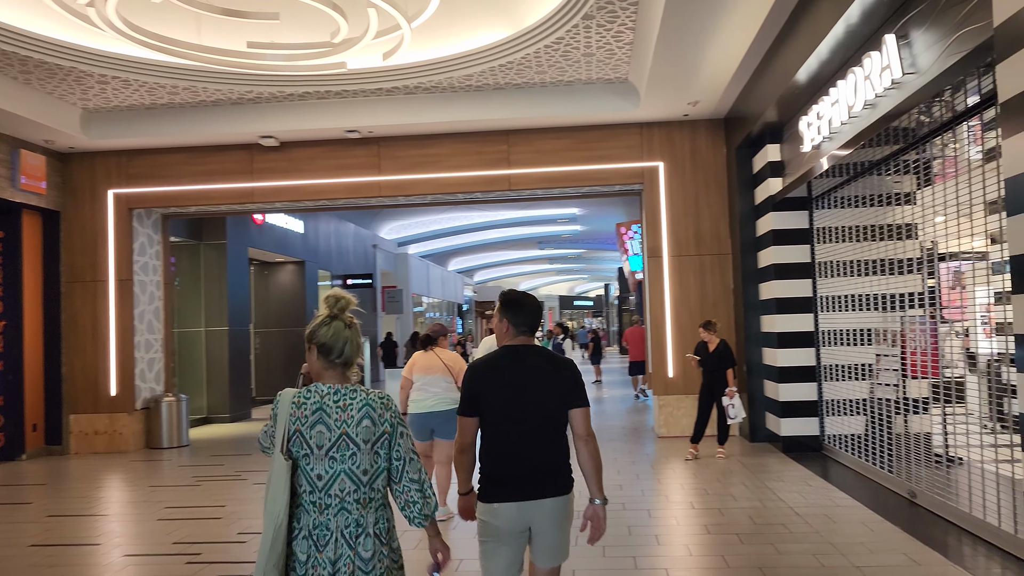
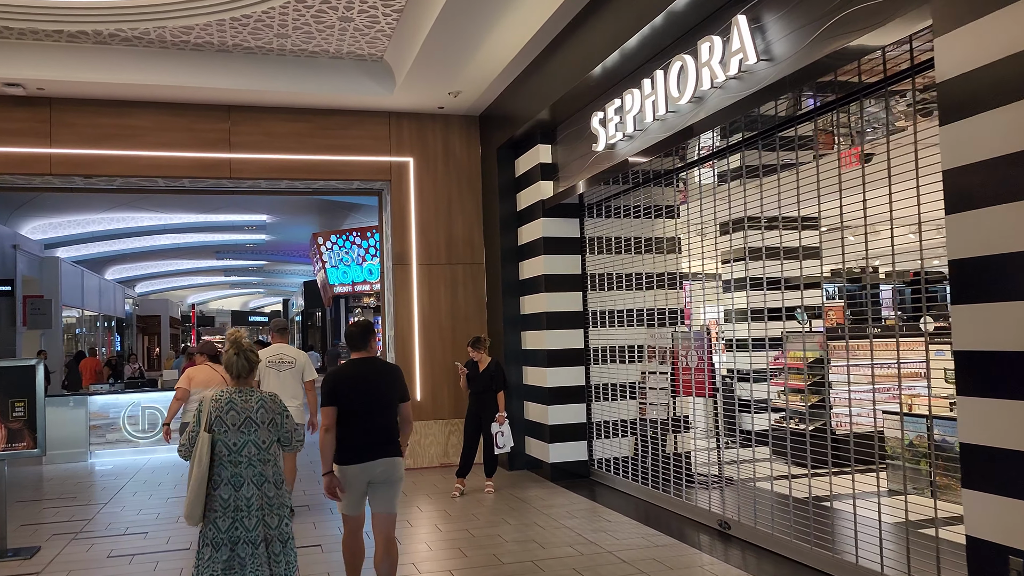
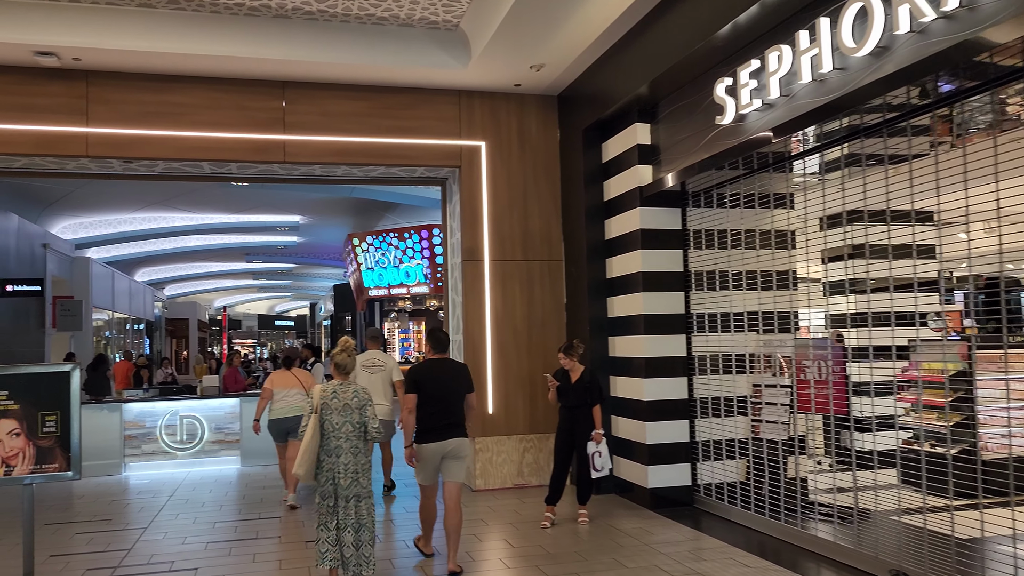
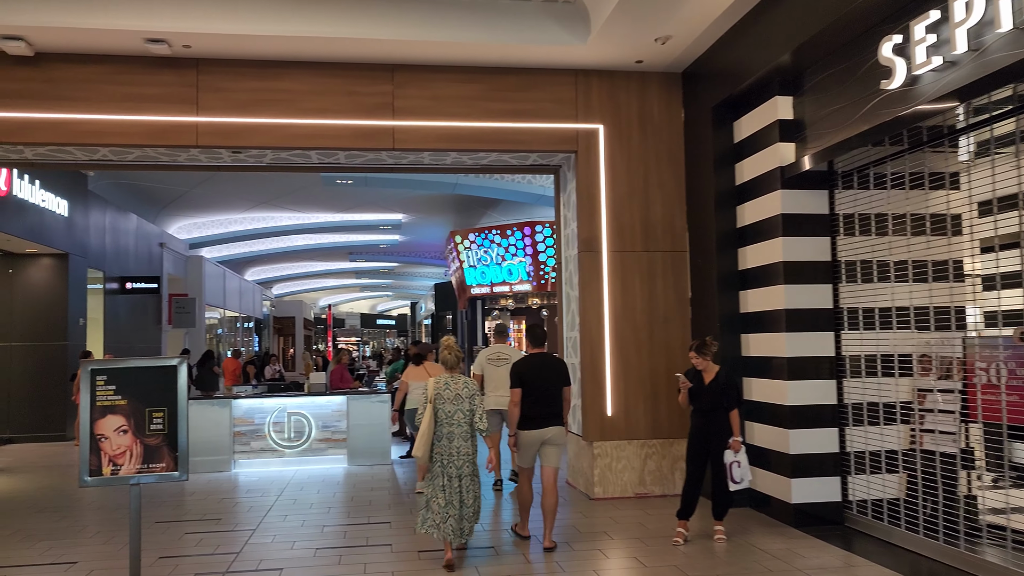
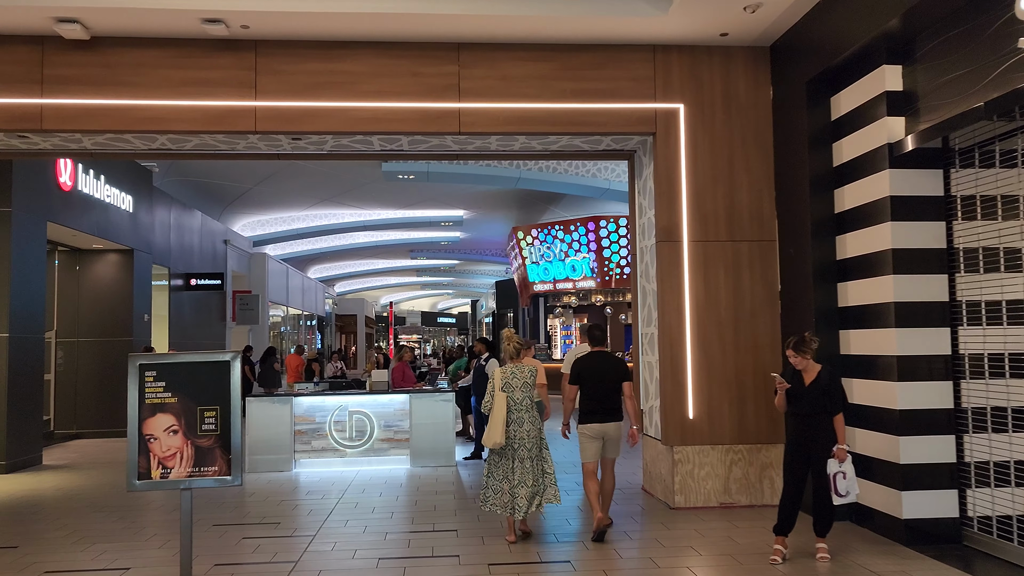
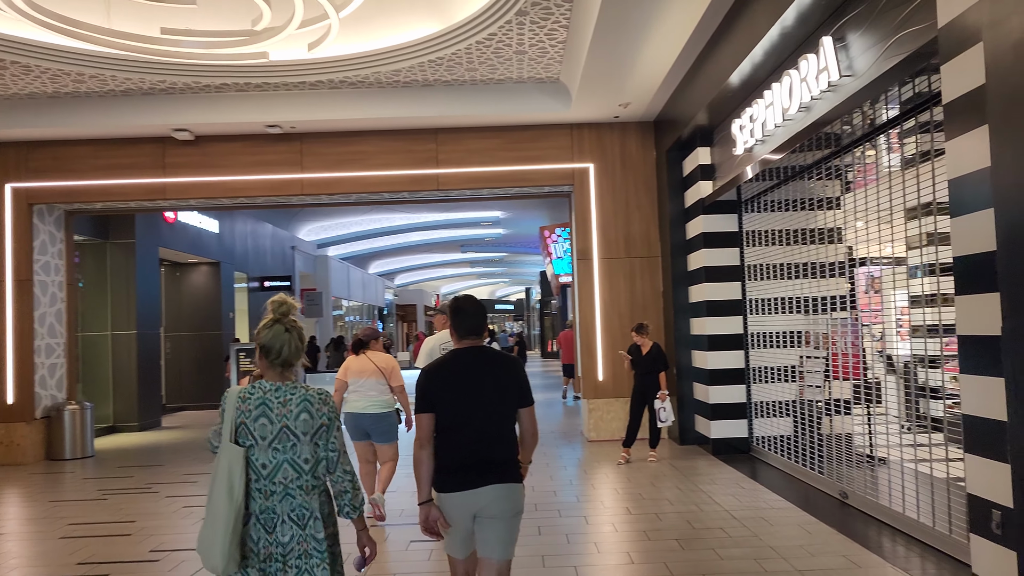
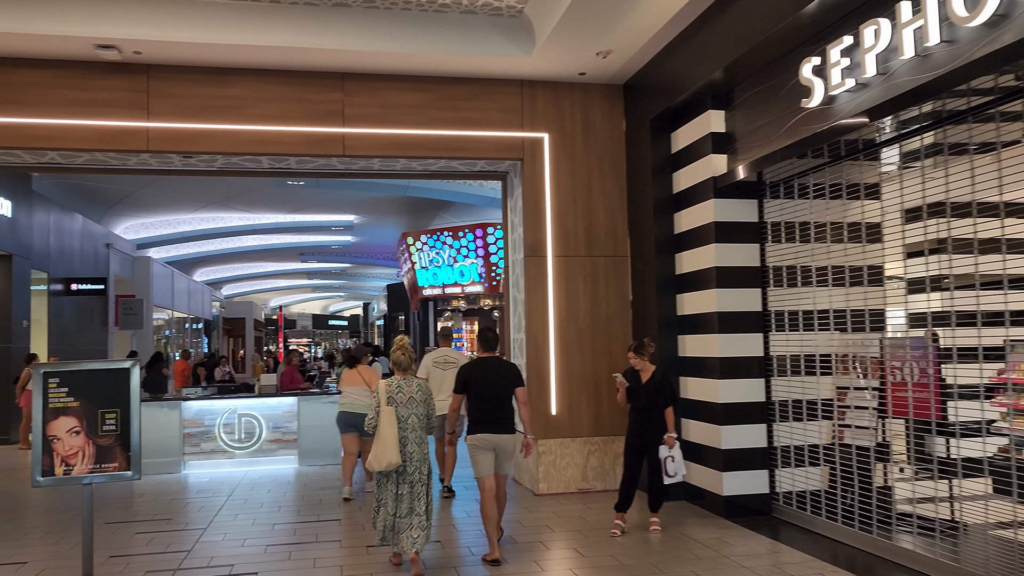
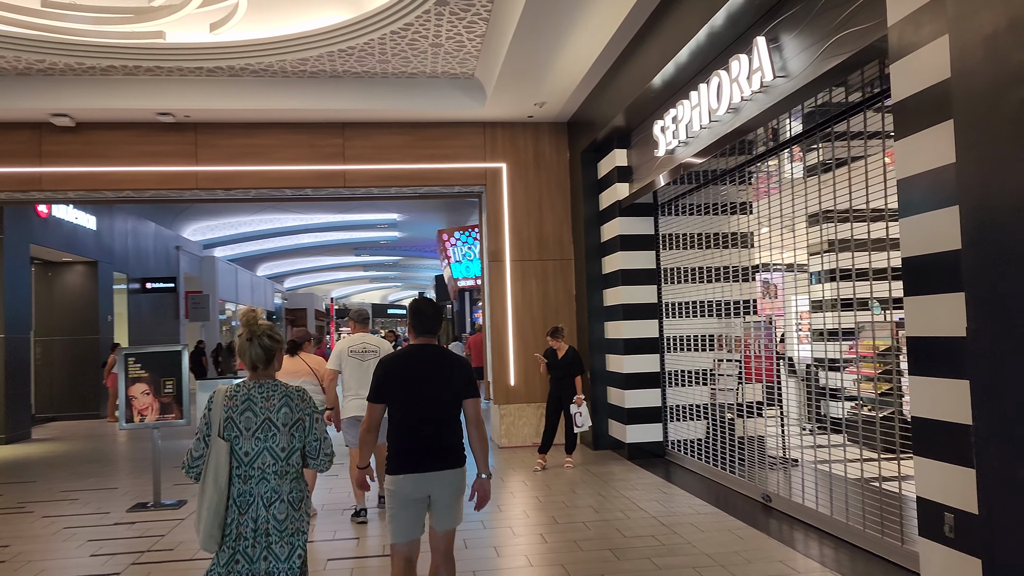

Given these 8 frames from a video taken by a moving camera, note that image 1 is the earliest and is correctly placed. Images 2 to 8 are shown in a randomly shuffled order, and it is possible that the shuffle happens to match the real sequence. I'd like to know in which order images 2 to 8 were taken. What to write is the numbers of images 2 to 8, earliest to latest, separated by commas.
6, 8, 2, 3, 7, 4, 5
